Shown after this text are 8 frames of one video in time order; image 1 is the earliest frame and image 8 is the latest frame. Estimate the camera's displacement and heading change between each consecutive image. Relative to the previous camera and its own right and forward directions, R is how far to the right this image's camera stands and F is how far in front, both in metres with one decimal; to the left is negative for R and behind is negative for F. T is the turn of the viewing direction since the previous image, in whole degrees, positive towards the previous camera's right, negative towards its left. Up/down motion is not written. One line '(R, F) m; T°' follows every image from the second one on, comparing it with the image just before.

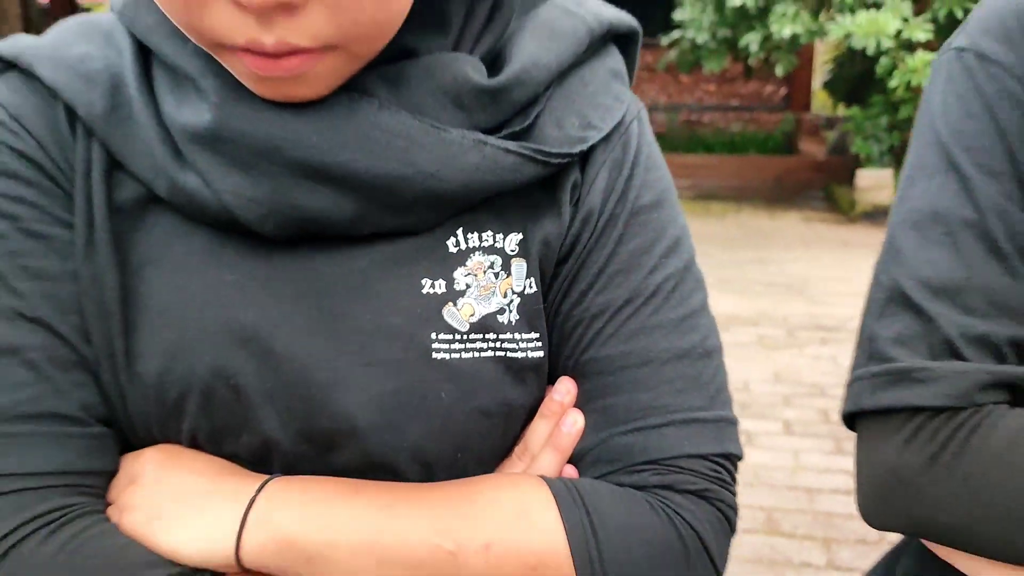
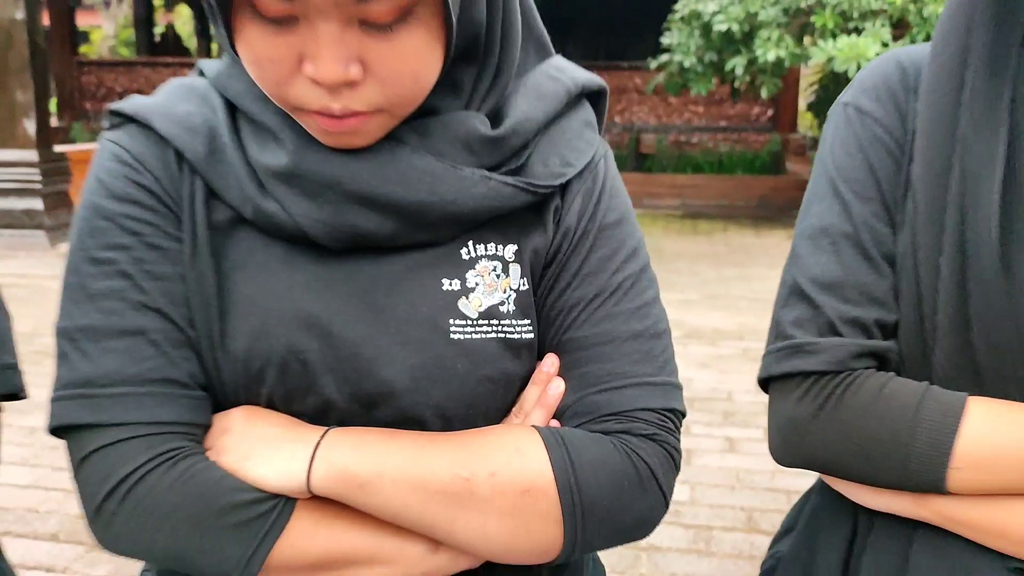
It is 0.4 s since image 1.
(0.0, -0.2) m; 0°
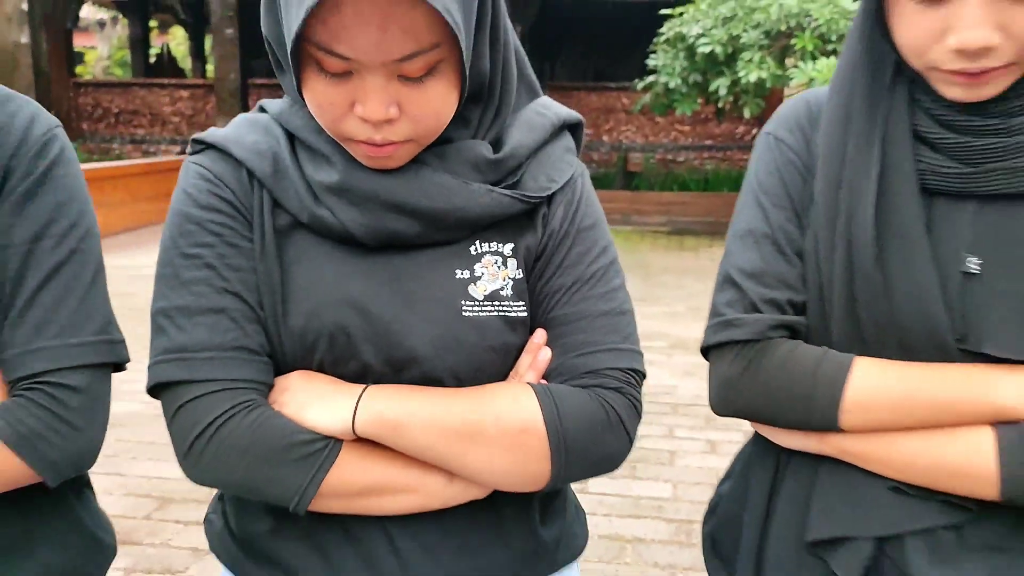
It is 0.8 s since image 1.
(0.0, -0.2) m; +1°
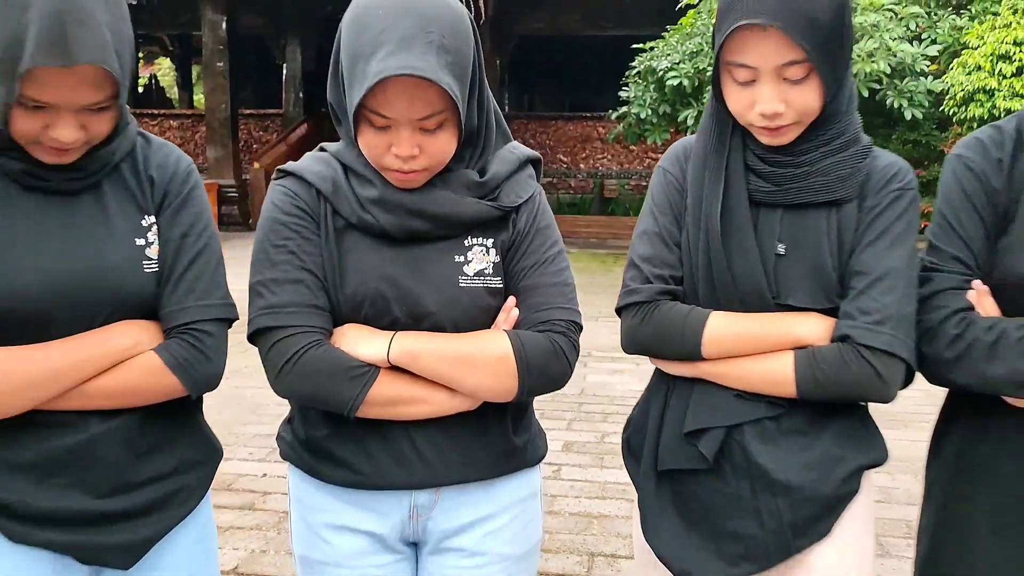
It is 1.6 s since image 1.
(0.0, -0.4) m; +1°
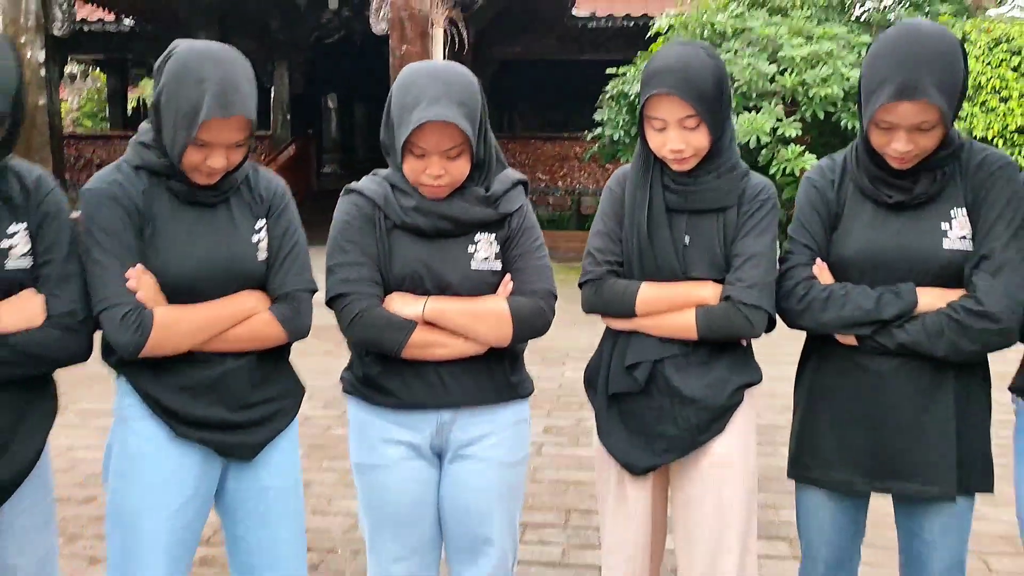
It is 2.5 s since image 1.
(0.0, -0.6) m; +1°
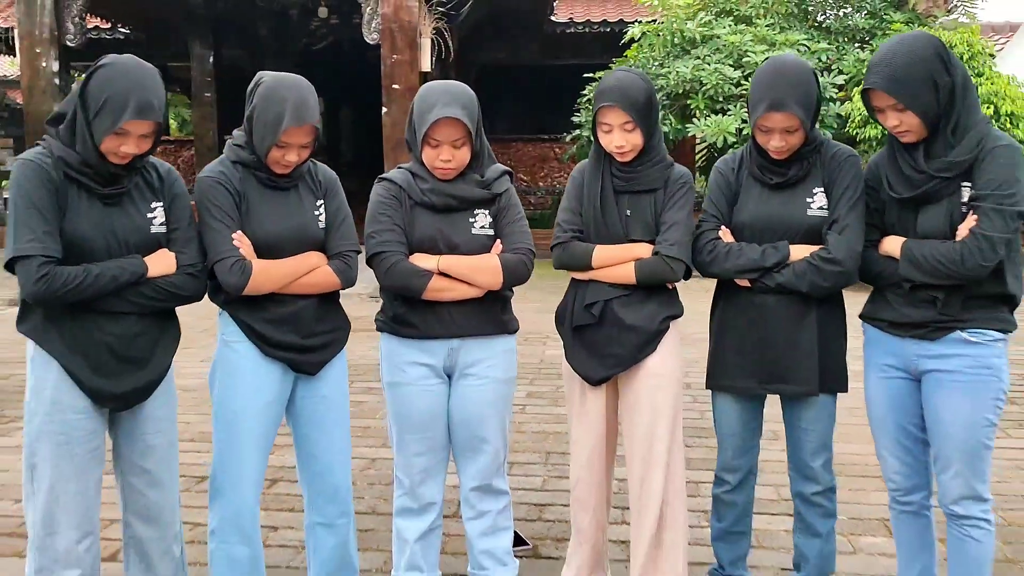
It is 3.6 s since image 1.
(0.0, -0.6) m; +1°
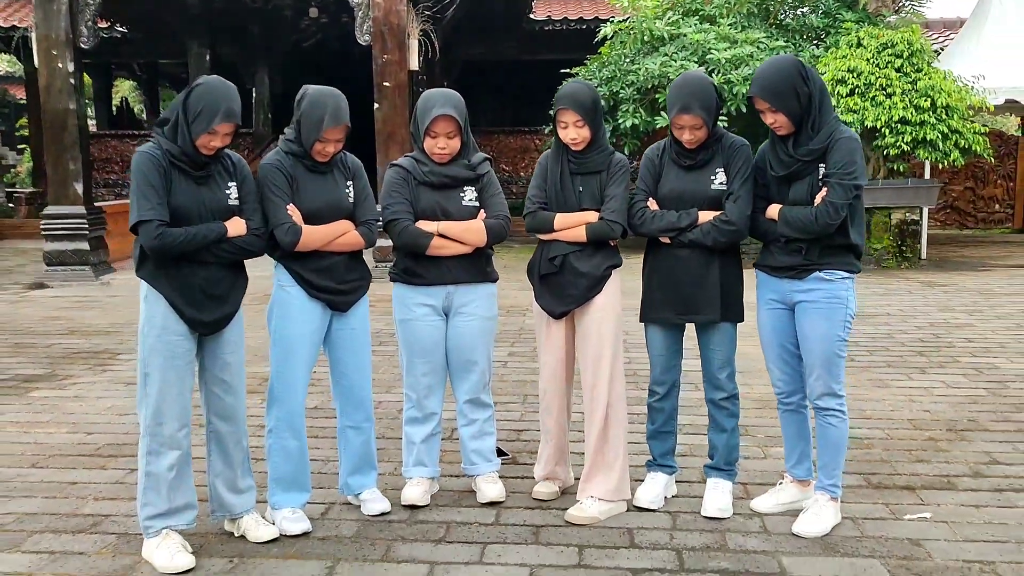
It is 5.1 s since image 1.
(0.0, -0.8) m; +1°
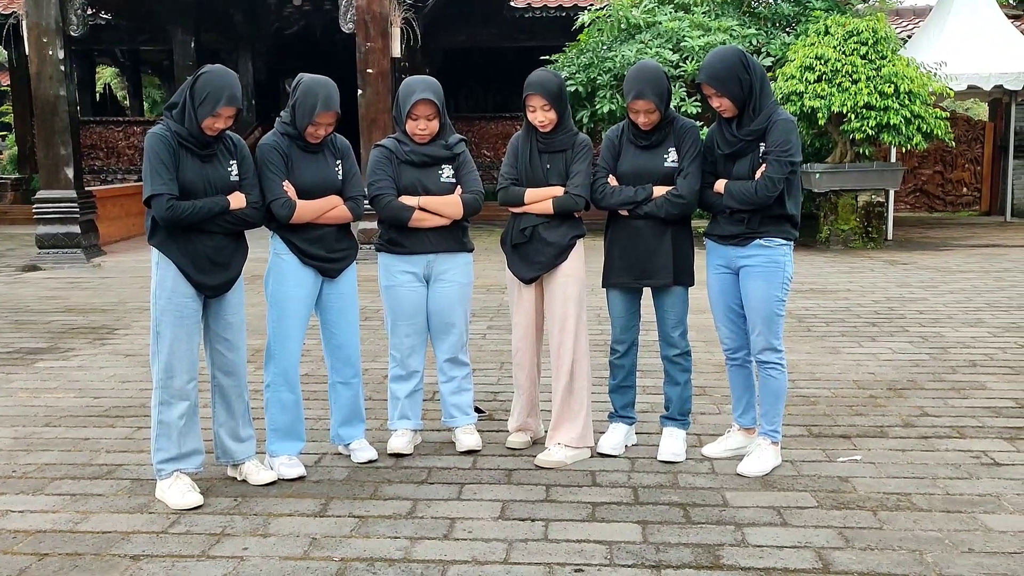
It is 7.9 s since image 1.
(0.0, -0.3) m; +1°
